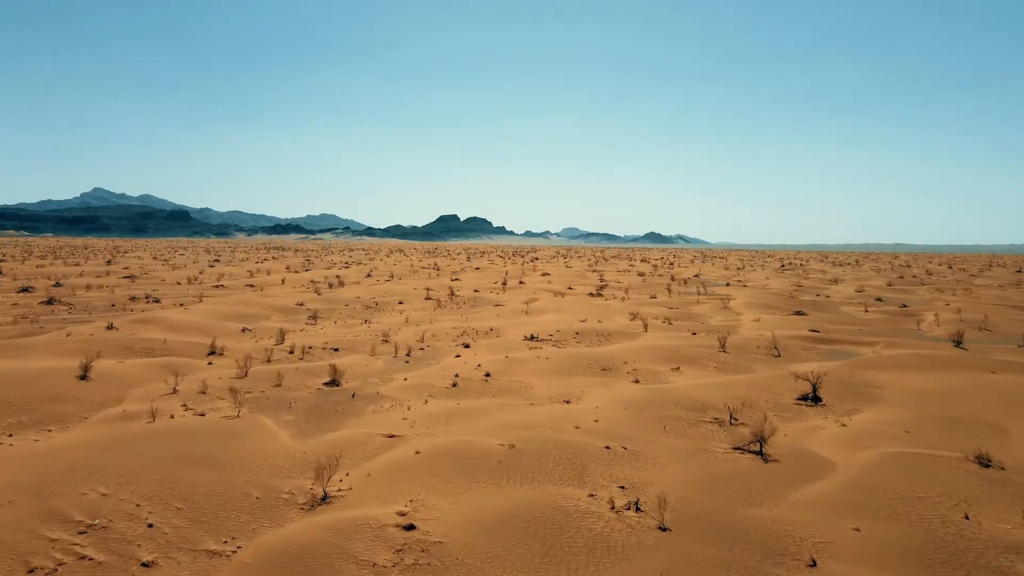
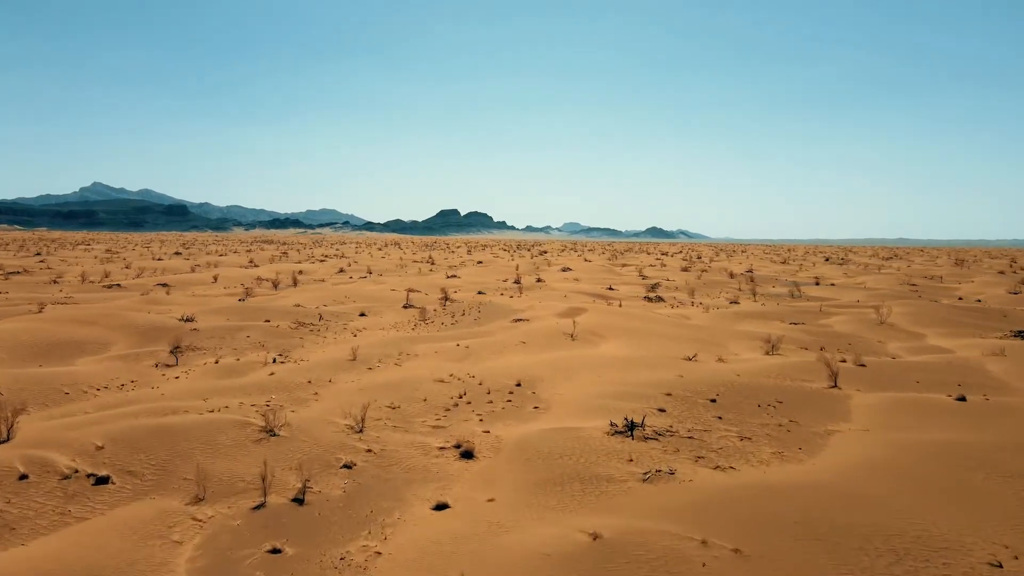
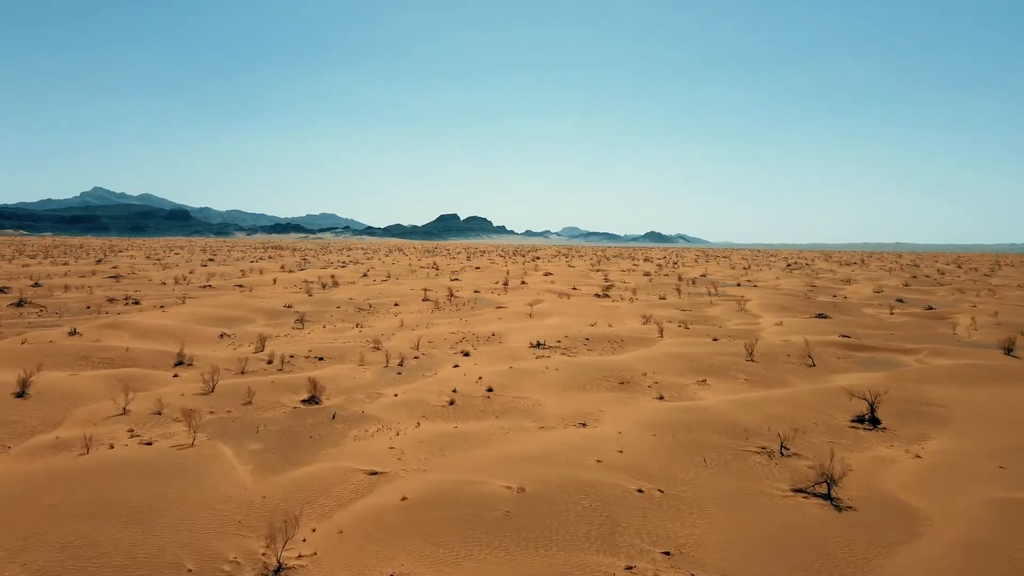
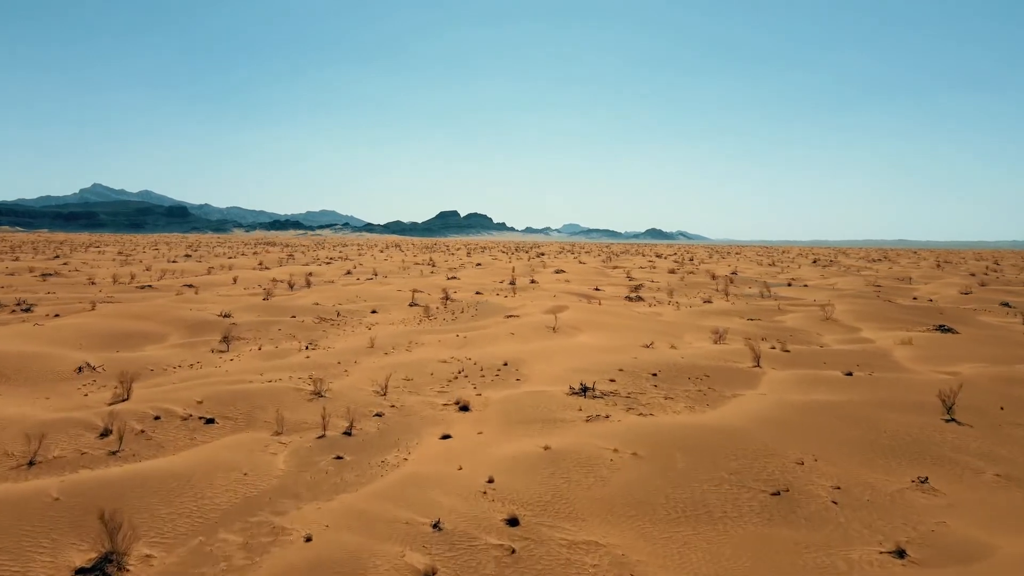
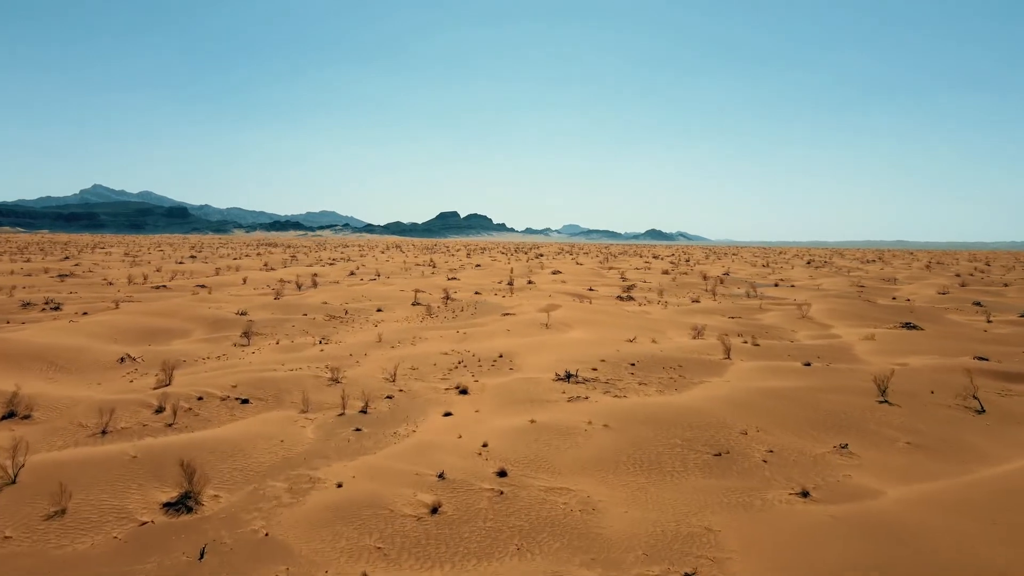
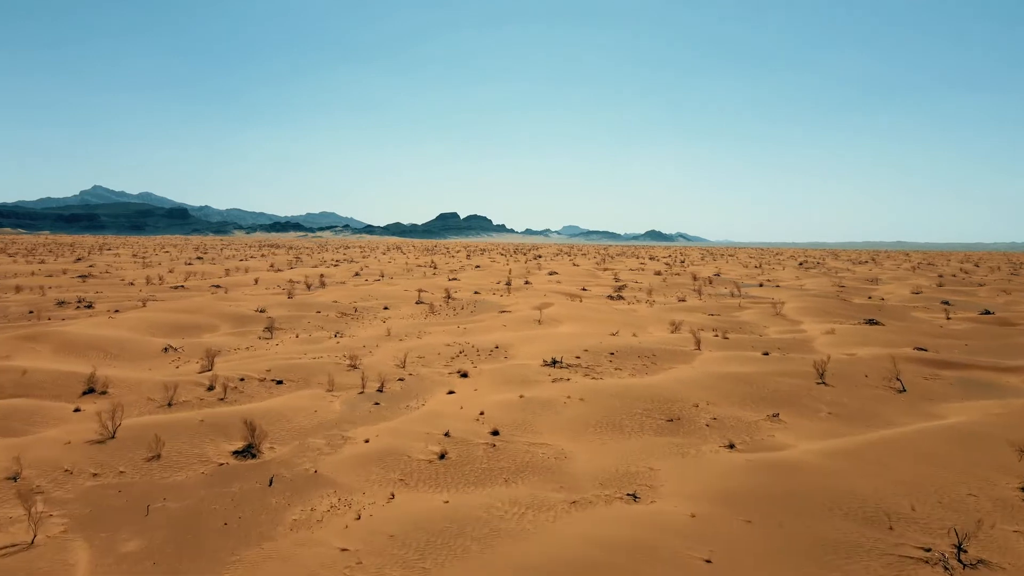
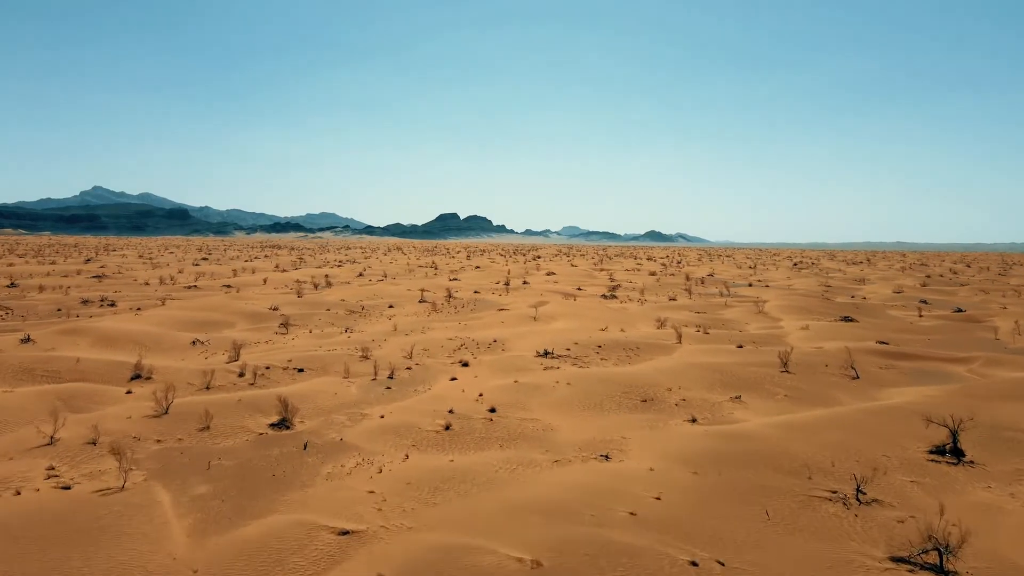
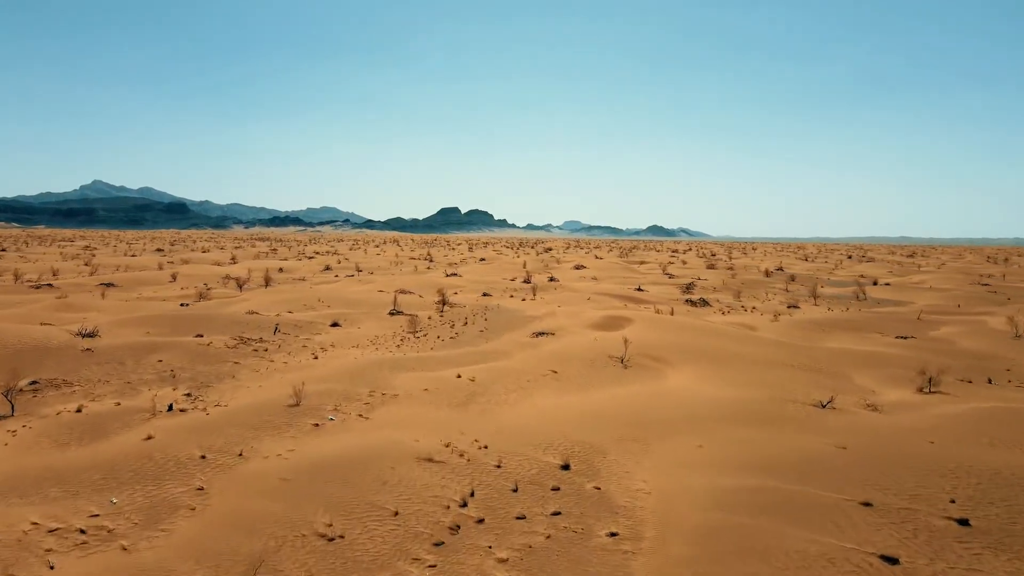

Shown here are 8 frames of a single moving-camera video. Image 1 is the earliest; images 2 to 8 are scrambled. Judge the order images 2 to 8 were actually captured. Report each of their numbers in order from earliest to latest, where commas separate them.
3, 7, 6, 5, 4, 2, 8
